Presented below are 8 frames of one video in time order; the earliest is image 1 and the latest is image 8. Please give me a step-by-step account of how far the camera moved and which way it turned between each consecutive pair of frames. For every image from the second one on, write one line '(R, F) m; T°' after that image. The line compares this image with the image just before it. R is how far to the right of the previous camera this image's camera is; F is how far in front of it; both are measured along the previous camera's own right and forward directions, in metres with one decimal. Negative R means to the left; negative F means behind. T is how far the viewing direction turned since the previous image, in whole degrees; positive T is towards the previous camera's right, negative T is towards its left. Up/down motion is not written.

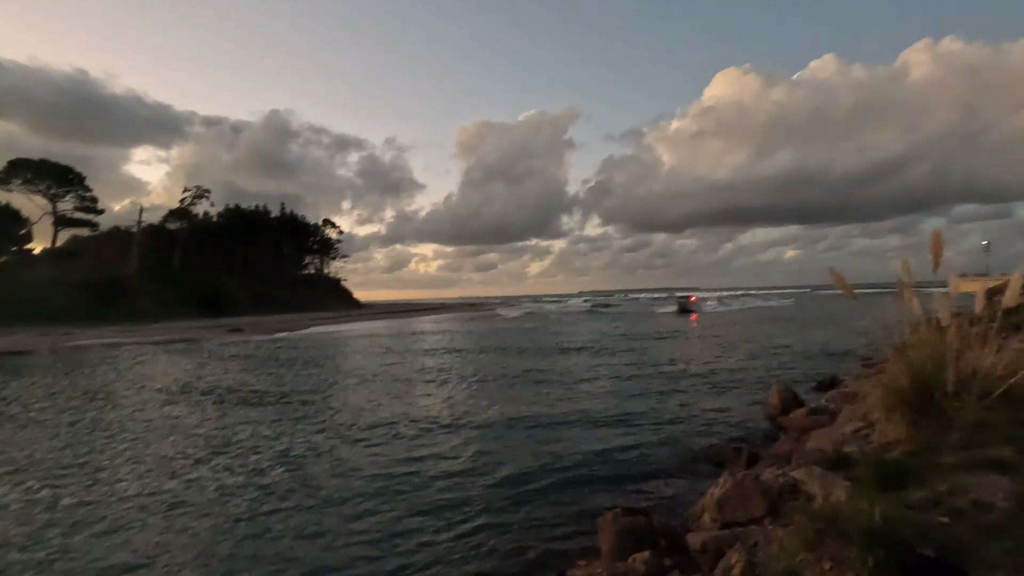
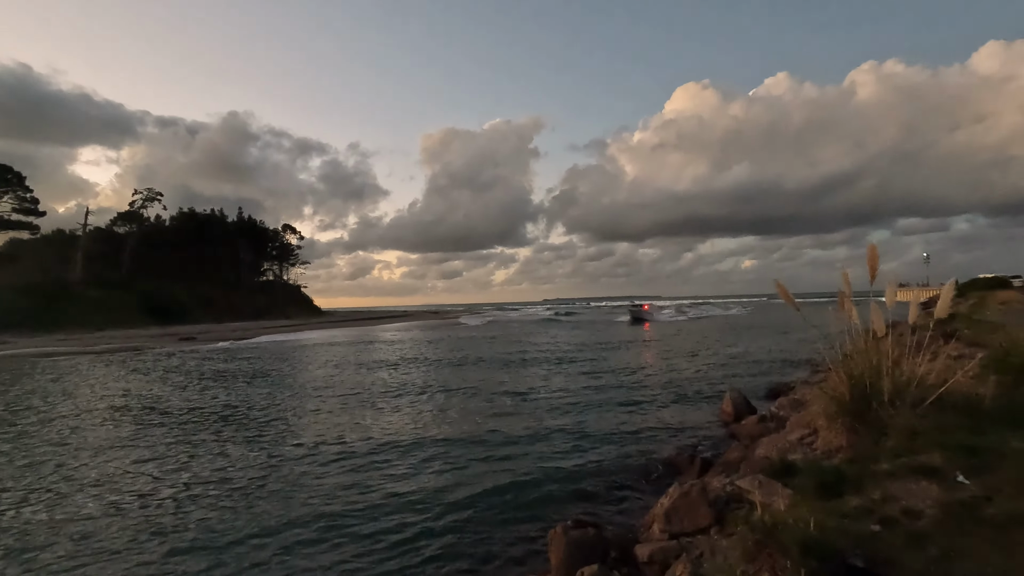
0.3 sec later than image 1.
(+0.2, +0.1) m; +4°
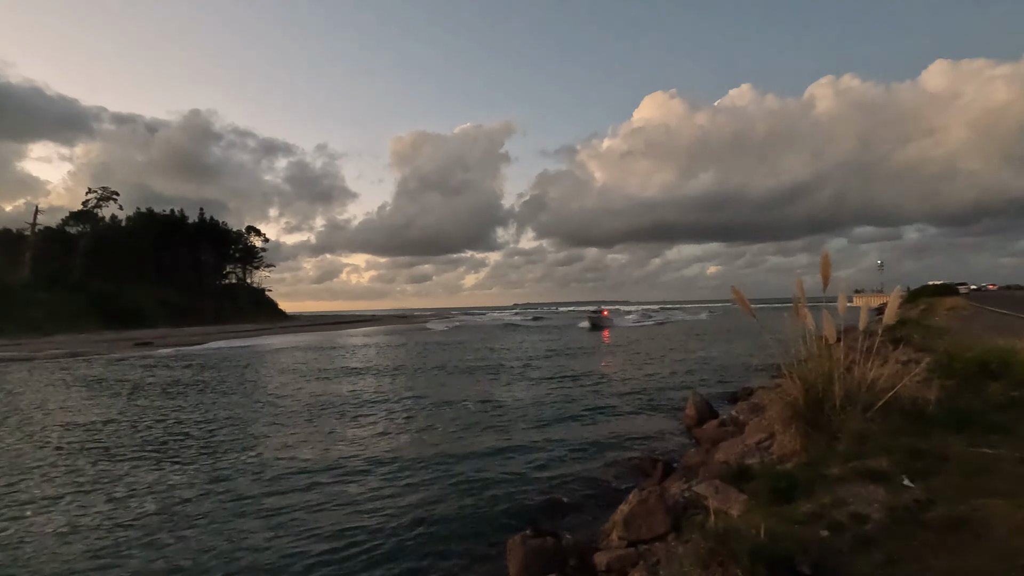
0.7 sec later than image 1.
(+0.1, +0.1) m; +3°
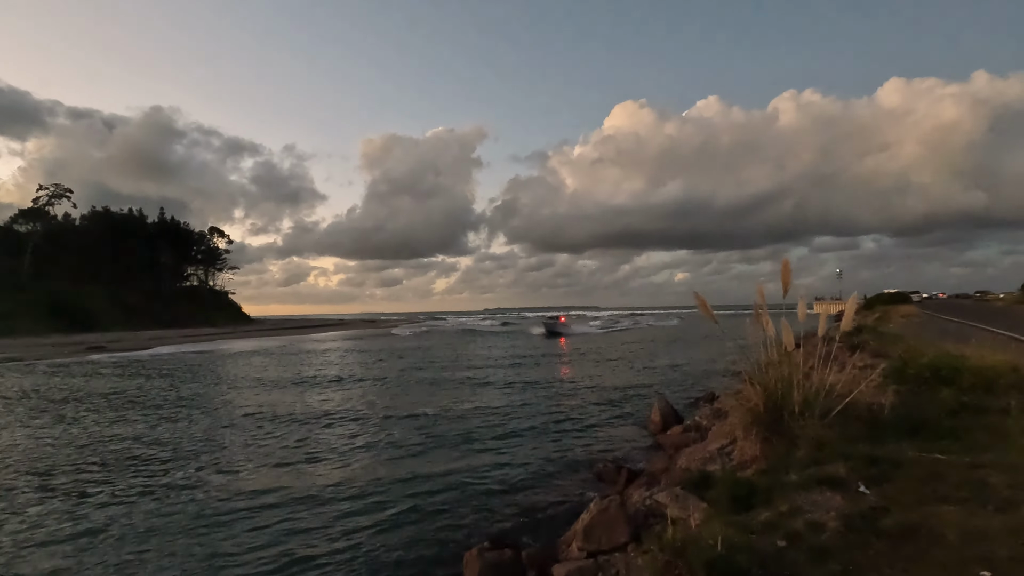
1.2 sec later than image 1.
(+0.1, +0.2) m; +3°
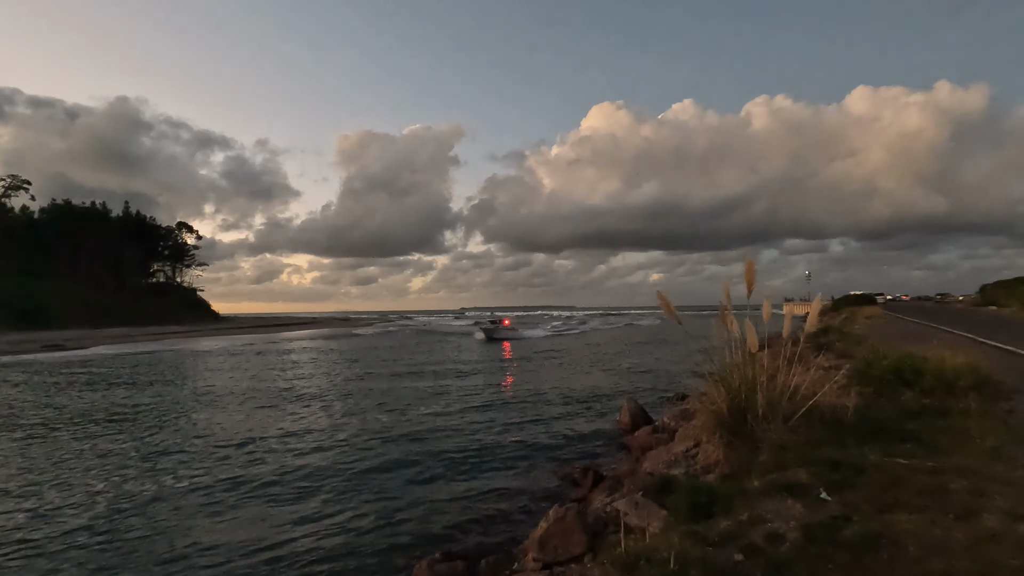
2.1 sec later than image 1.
(+0.2, +0.3) m; +2°
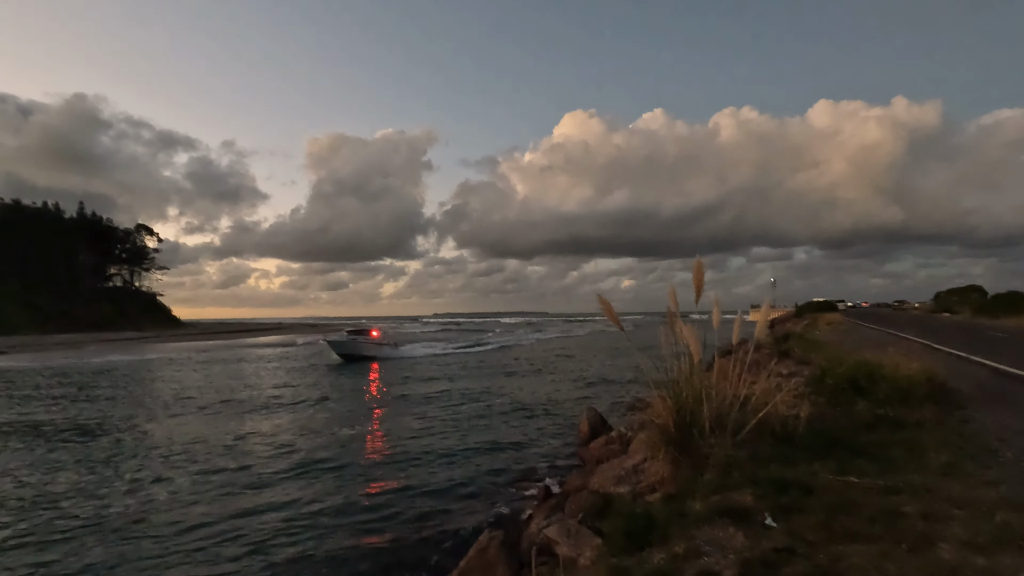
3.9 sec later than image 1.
(+0.5, +0.5) m; +3°
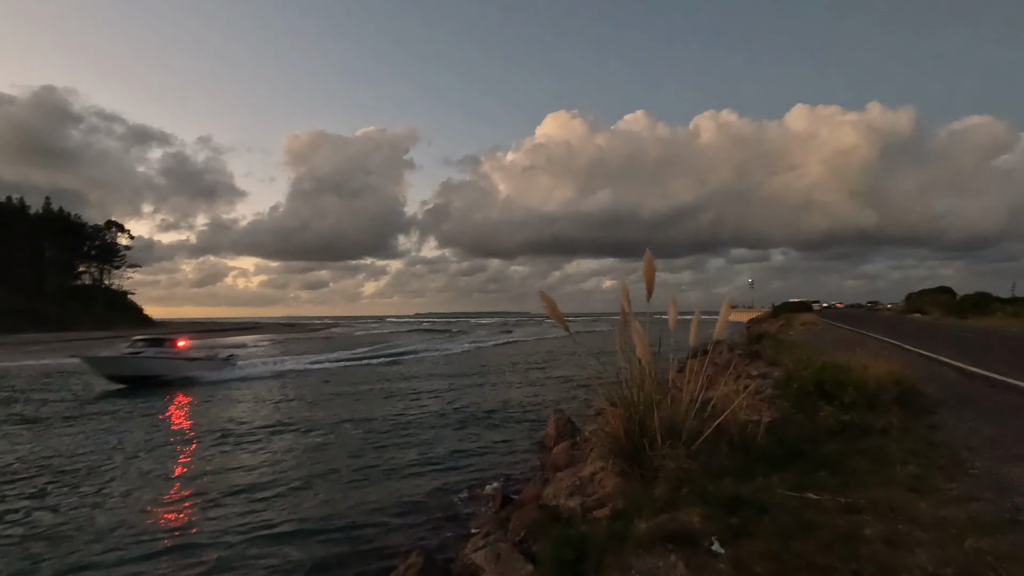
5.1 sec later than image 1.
(+0.5, +0.5) m; +2°
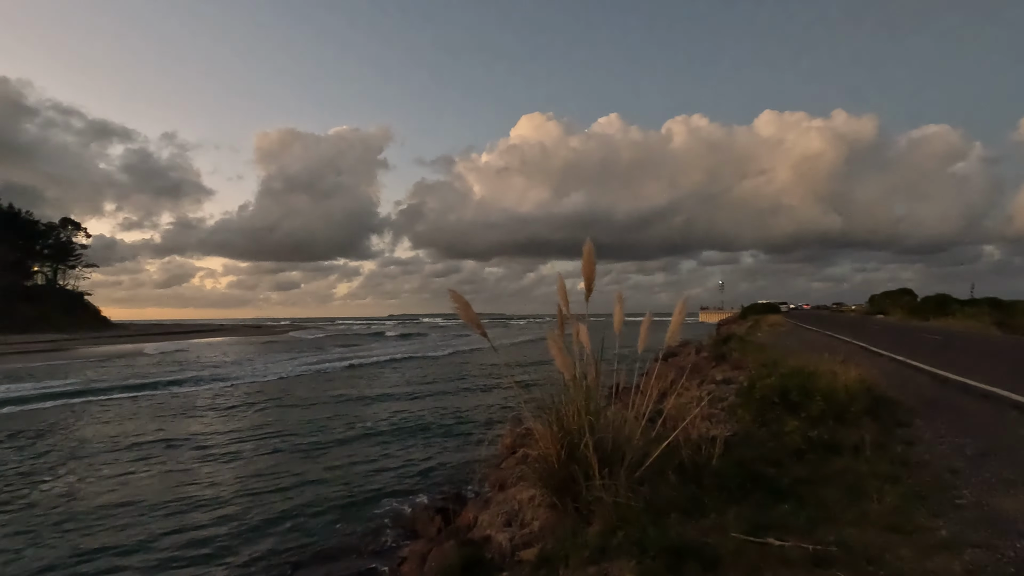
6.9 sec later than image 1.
(+0.5, +0.9) m; +3°
